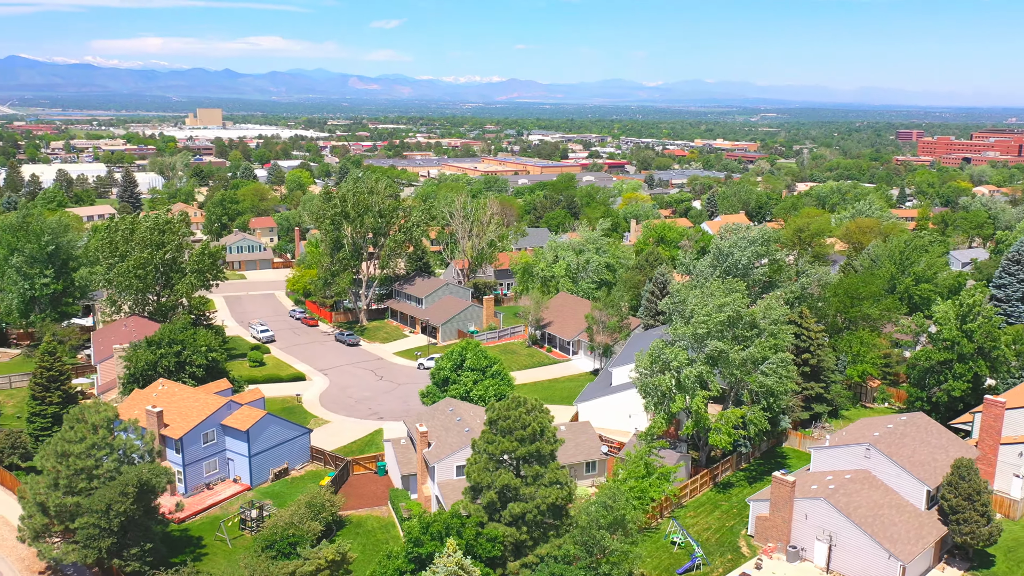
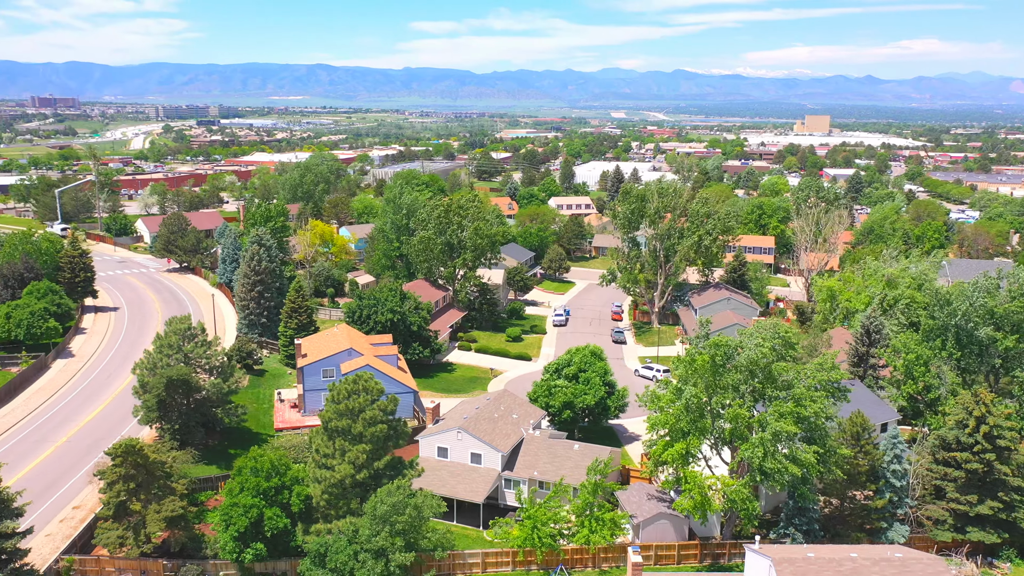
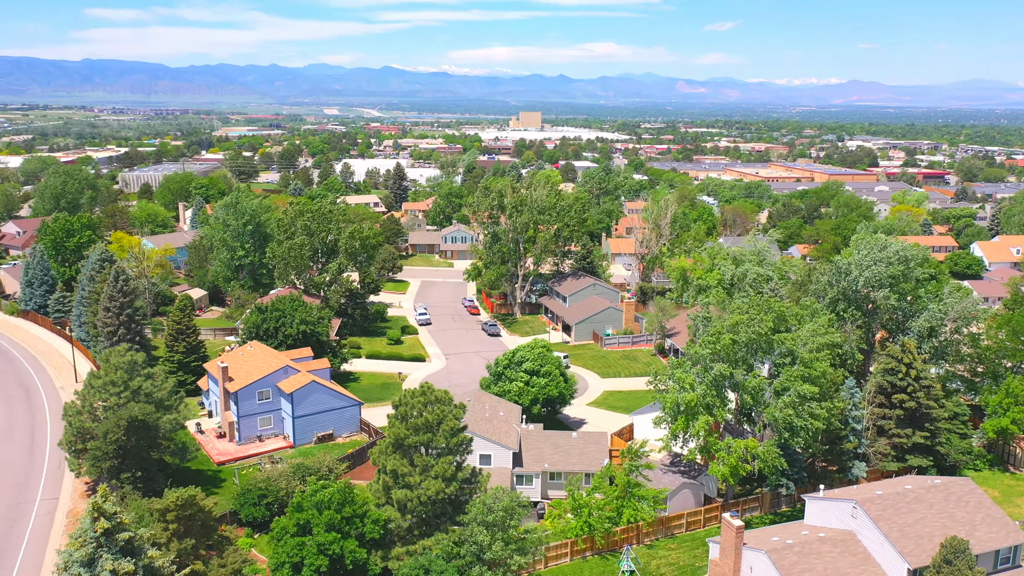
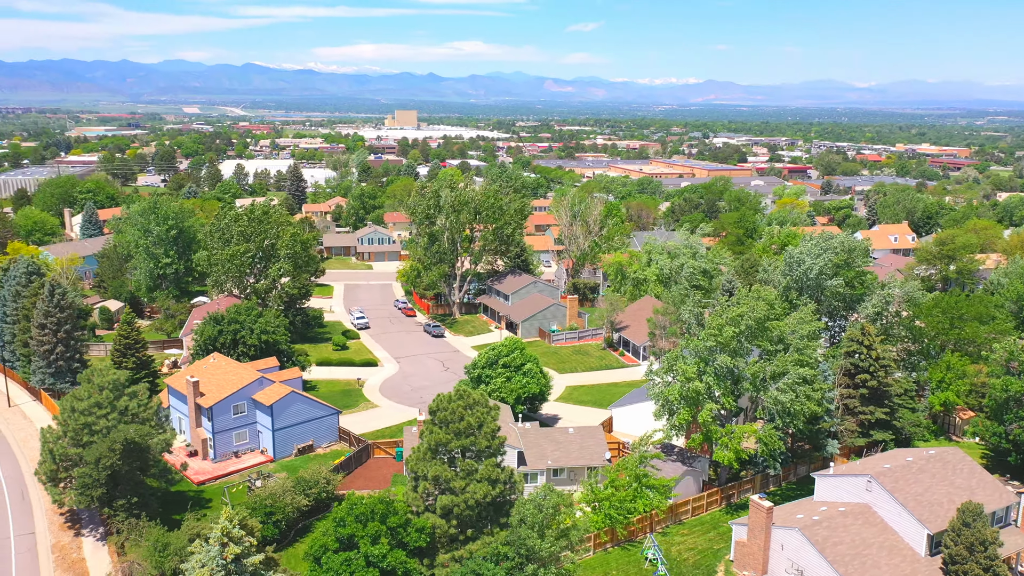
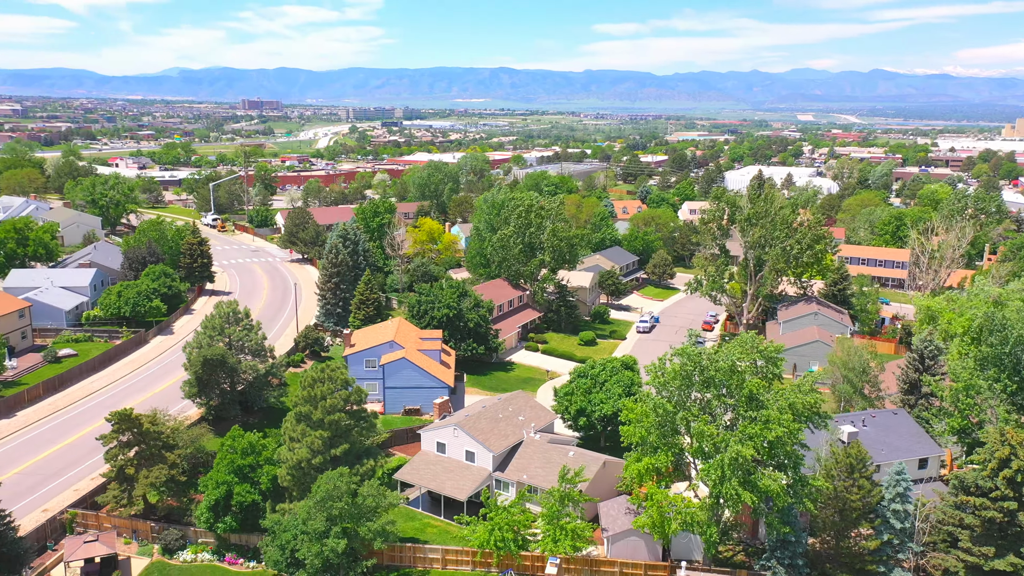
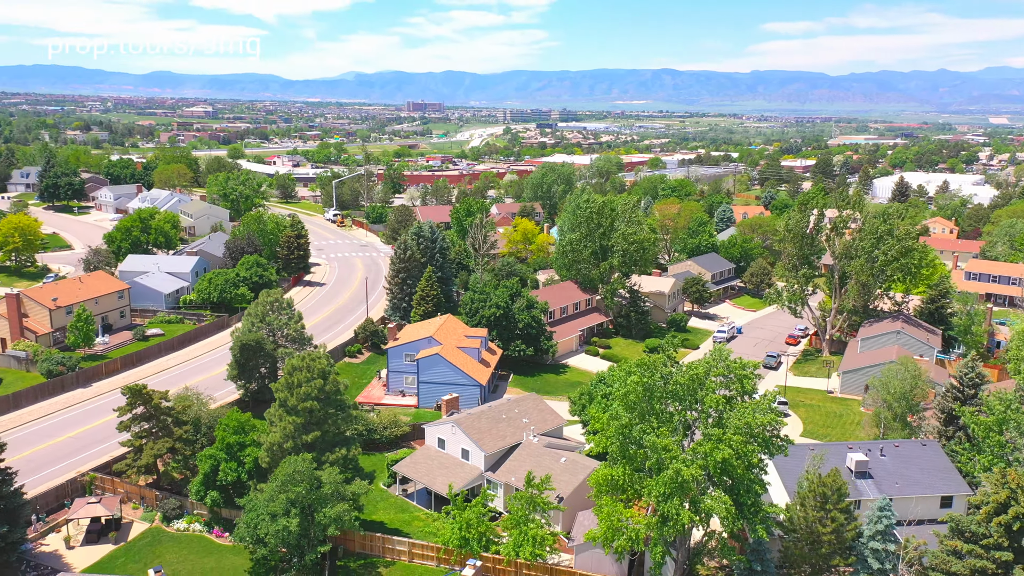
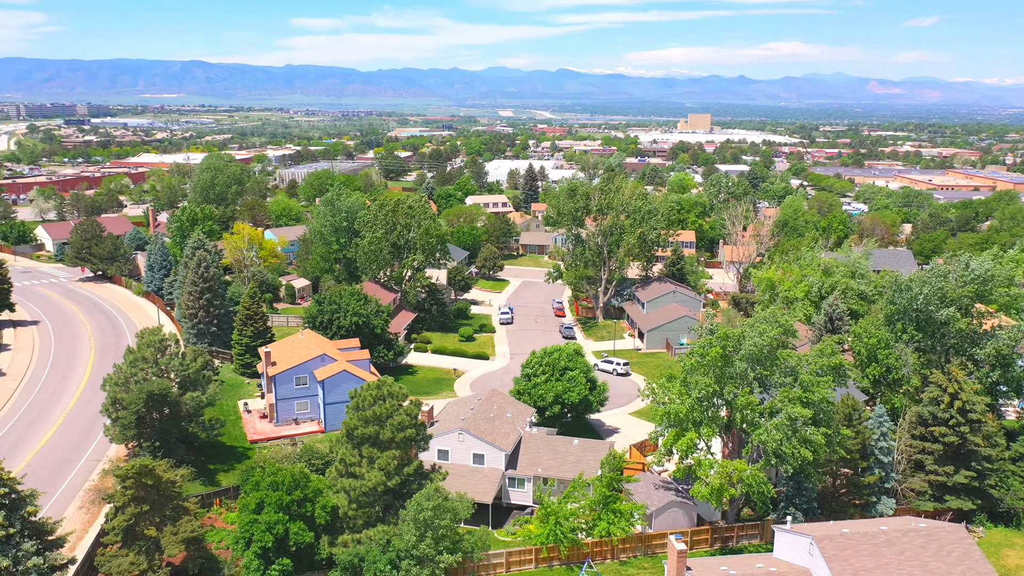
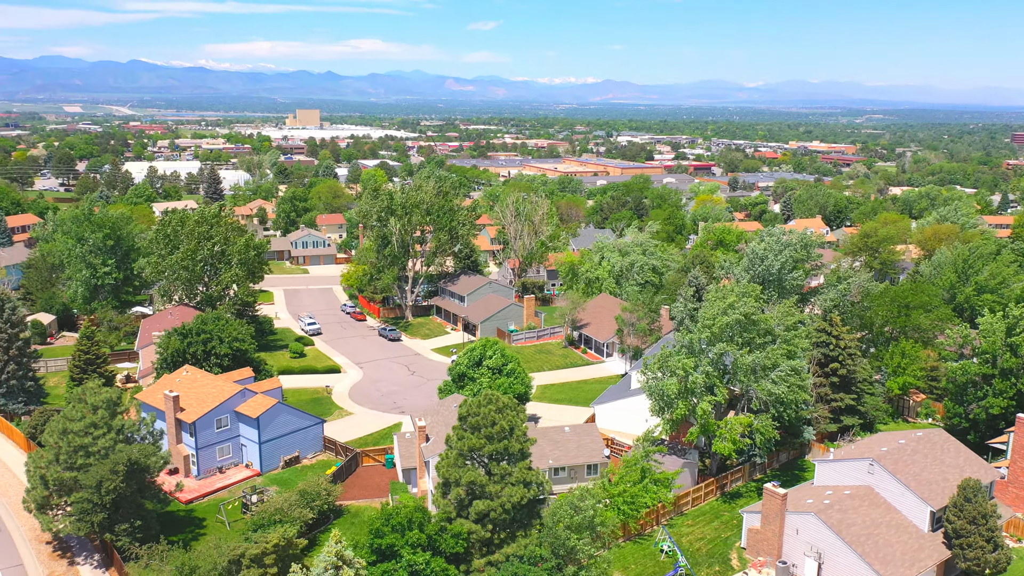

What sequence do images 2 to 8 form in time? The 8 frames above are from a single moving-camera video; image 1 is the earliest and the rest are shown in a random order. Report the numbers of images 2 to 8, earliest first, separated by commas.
8, 4, 3, 7, 2, 5, 6
